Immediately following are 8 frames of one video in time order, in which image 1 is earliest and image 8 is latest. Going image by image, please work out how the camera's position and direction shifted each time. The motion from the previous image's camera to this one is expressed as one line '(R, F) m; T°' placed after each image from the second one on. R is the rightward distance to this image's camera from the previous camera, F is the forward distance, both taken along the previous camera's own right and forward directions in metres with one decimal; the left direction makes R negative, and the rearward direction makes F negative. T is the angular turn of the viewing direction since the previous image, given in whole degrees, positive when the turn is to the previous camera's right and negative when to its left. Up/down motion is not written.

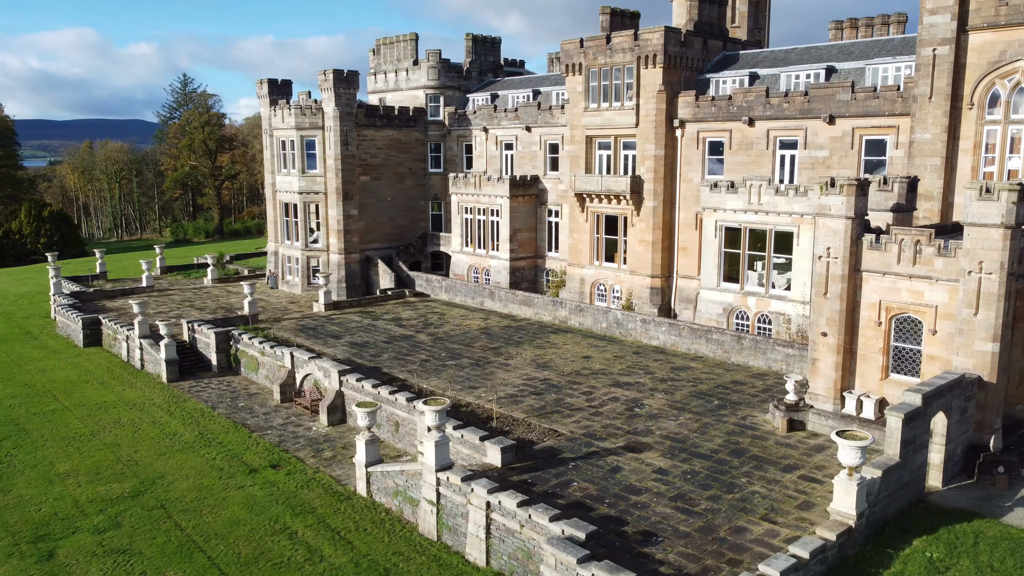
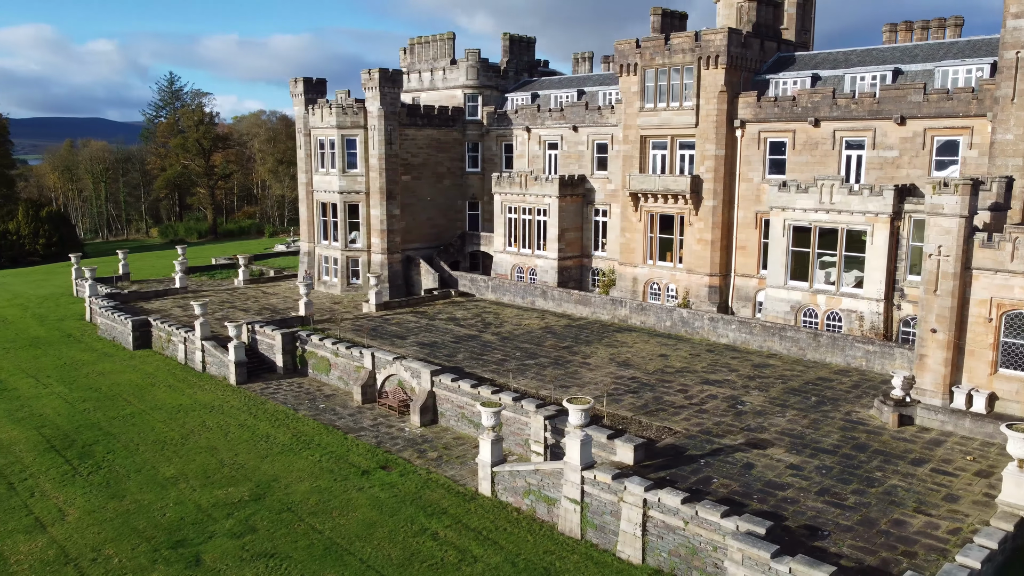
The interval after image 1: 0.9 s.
(-3.4, 0.0) m; +2°
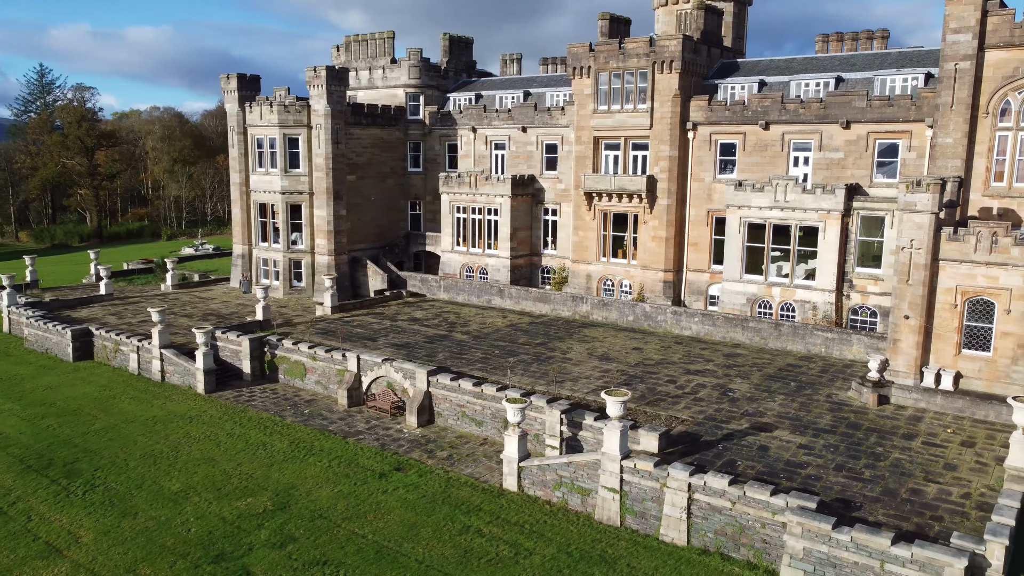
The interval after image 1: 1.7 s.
(-3.1, -0.1) m; +9°
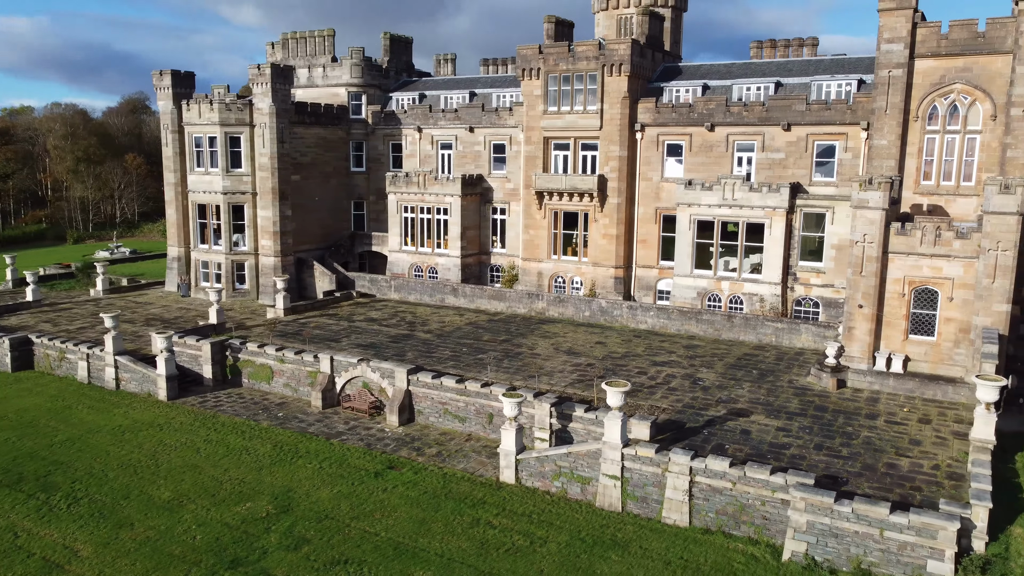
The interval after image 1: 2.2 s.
(-2.0, -0.3) m; +7°
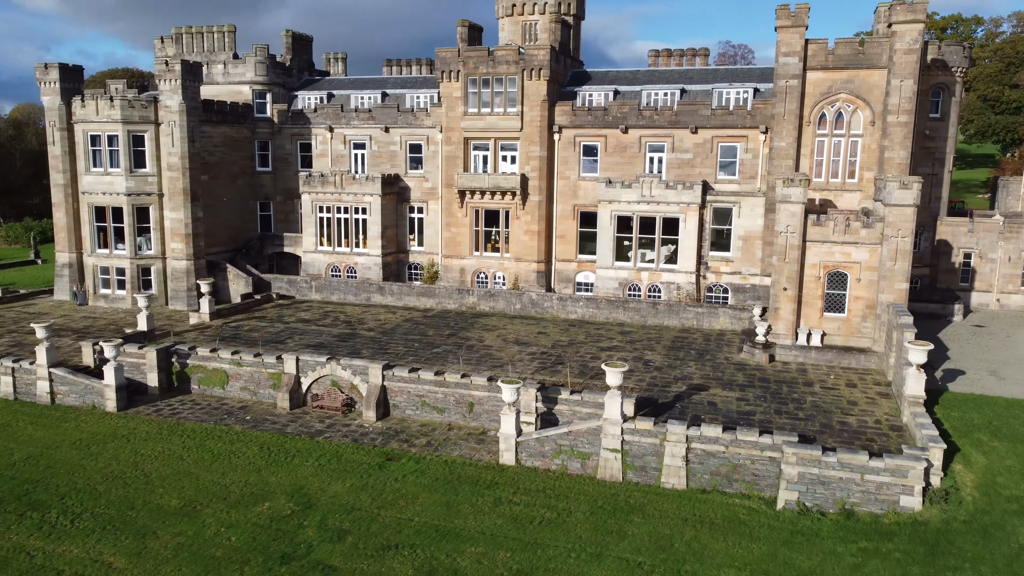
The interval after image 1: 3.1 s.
(-3.8, -0.7) m; +12°
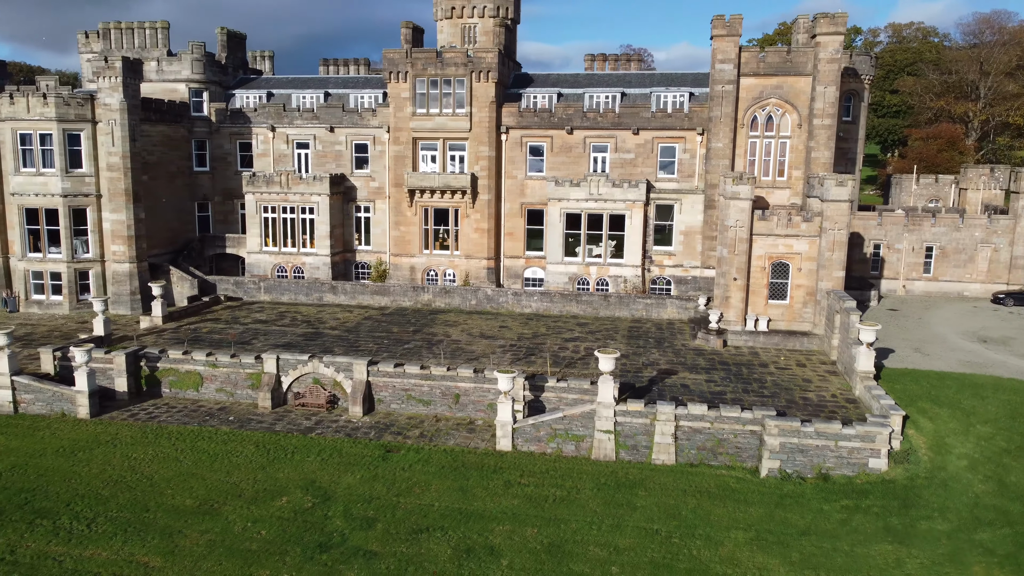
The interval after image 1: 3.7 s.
(-2.5, -0.8) m; +8°
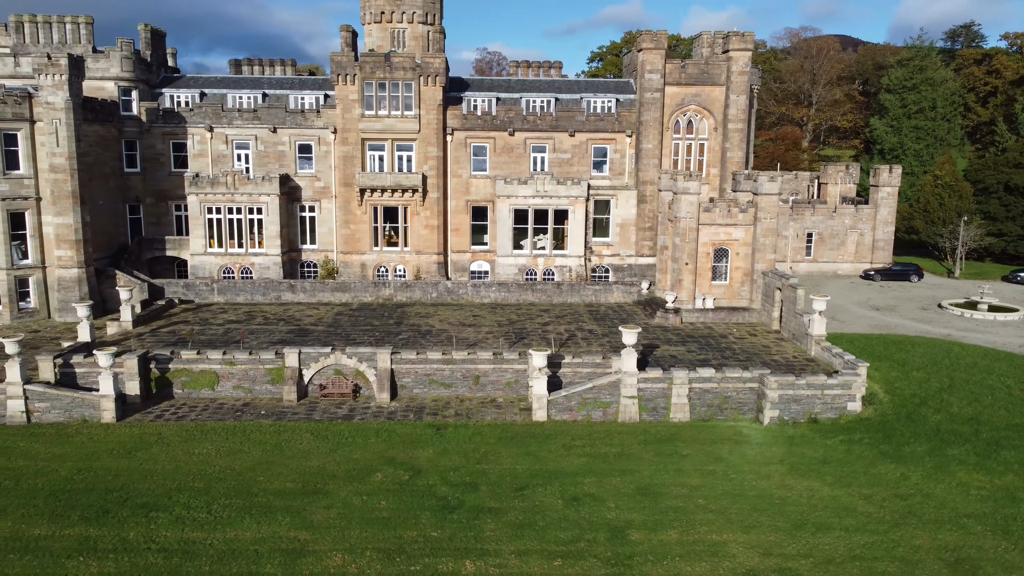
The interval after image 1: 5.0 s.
(-5.7, -1.6) m; +13°
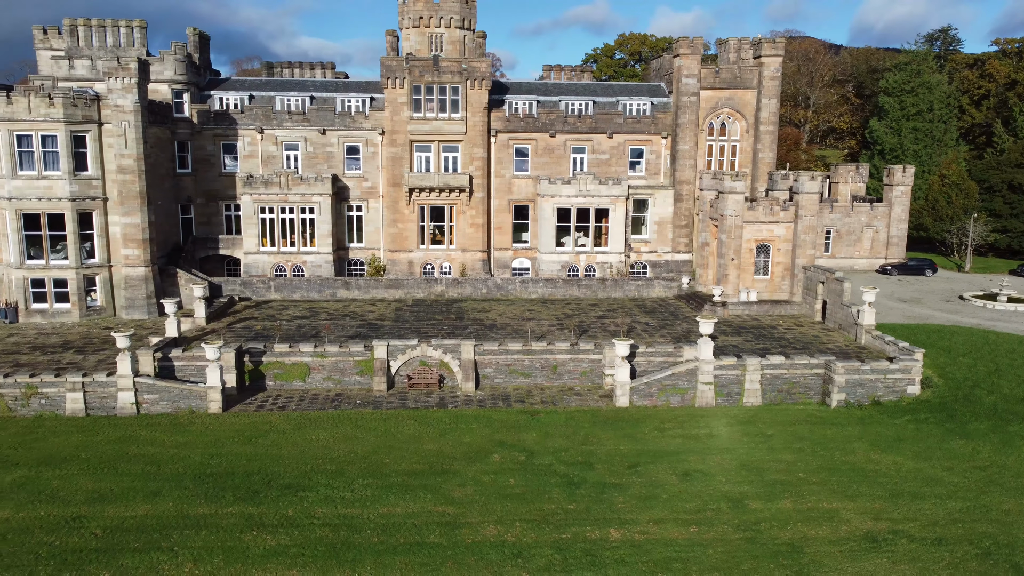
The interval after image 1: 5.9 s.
(-3.4, -1.3) m; +2°
